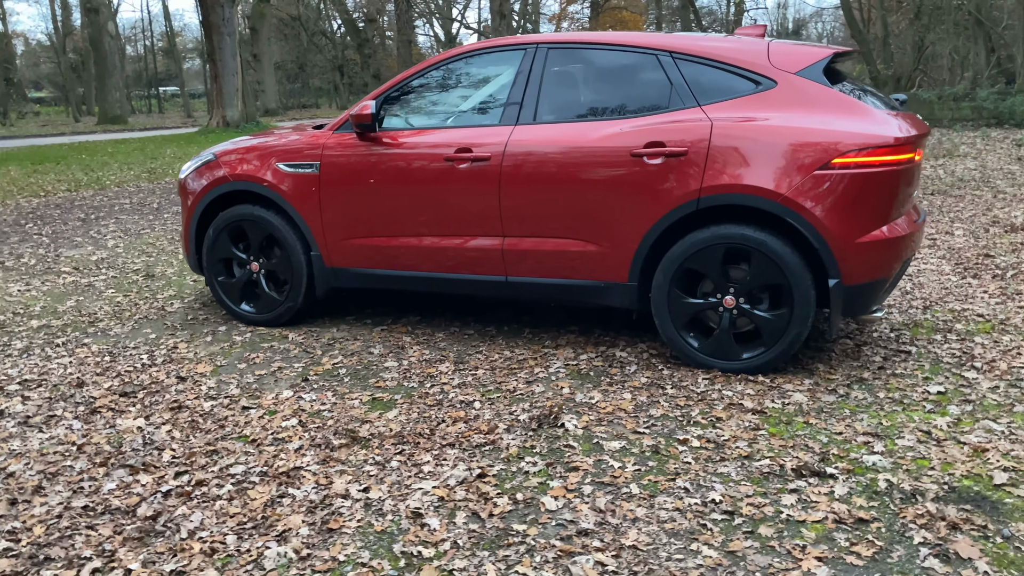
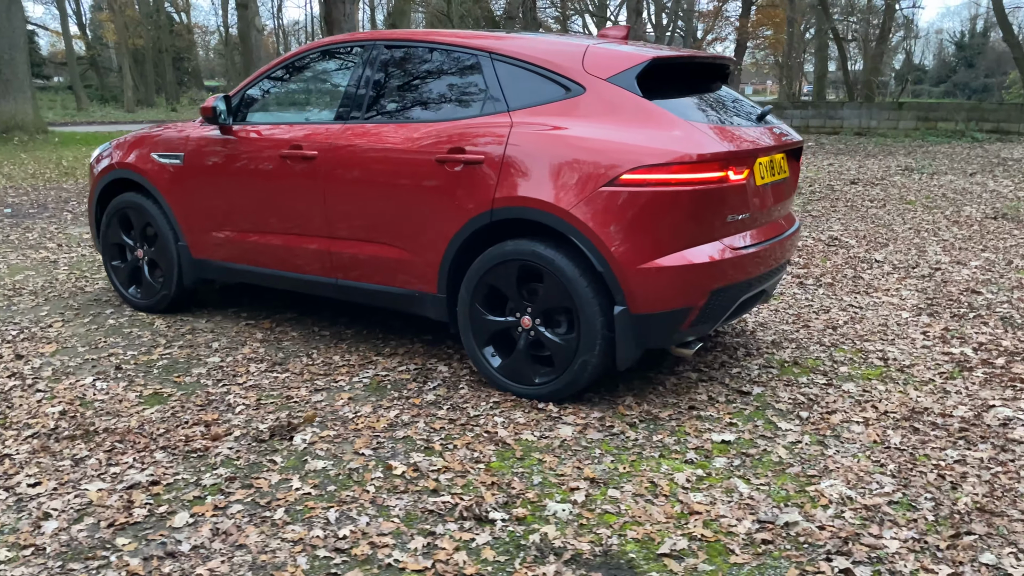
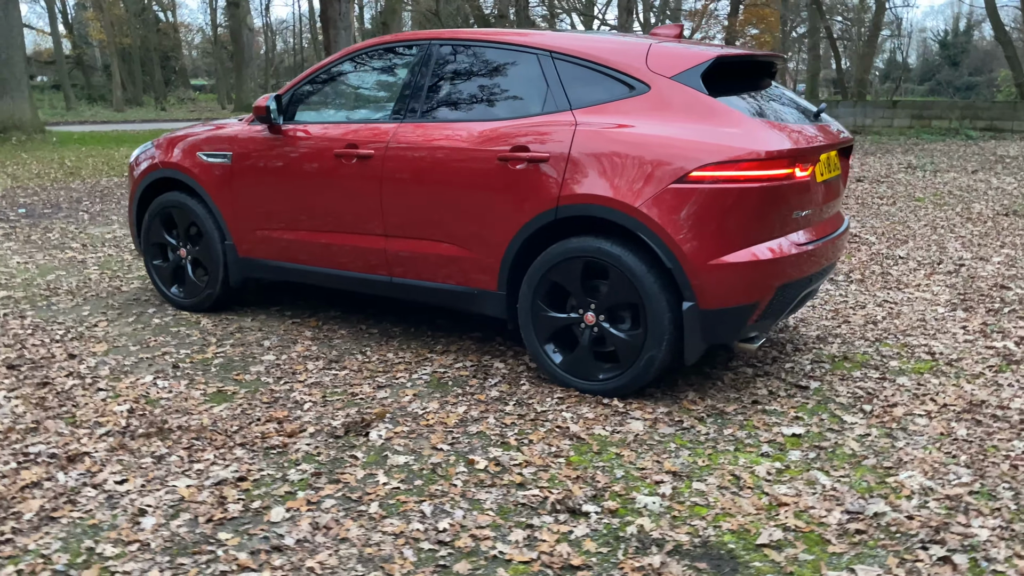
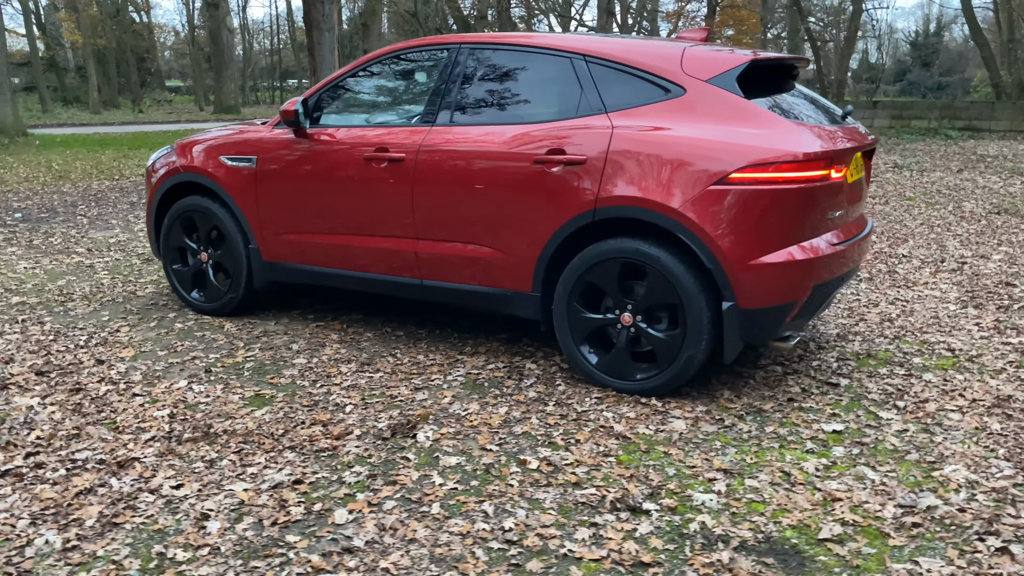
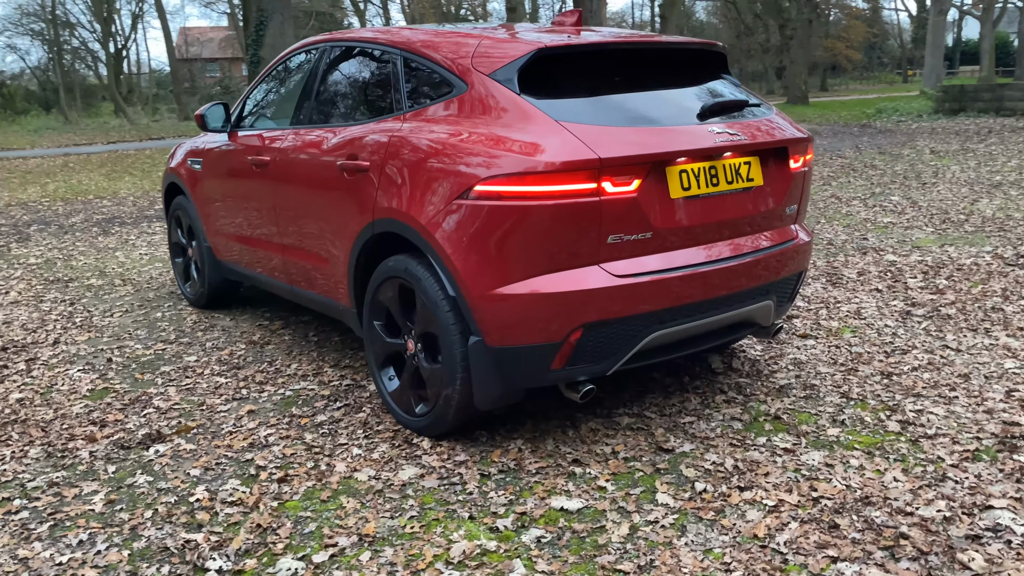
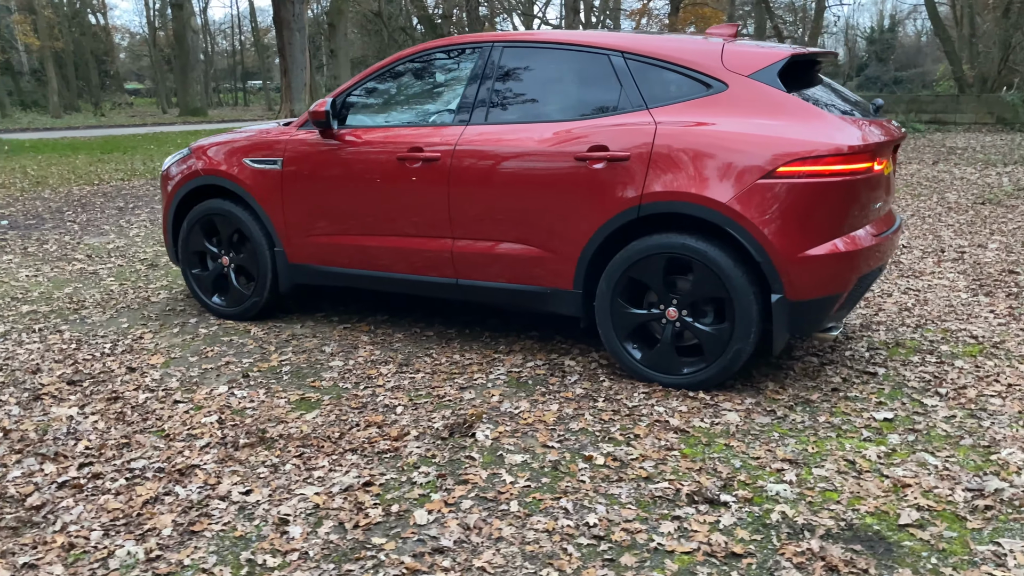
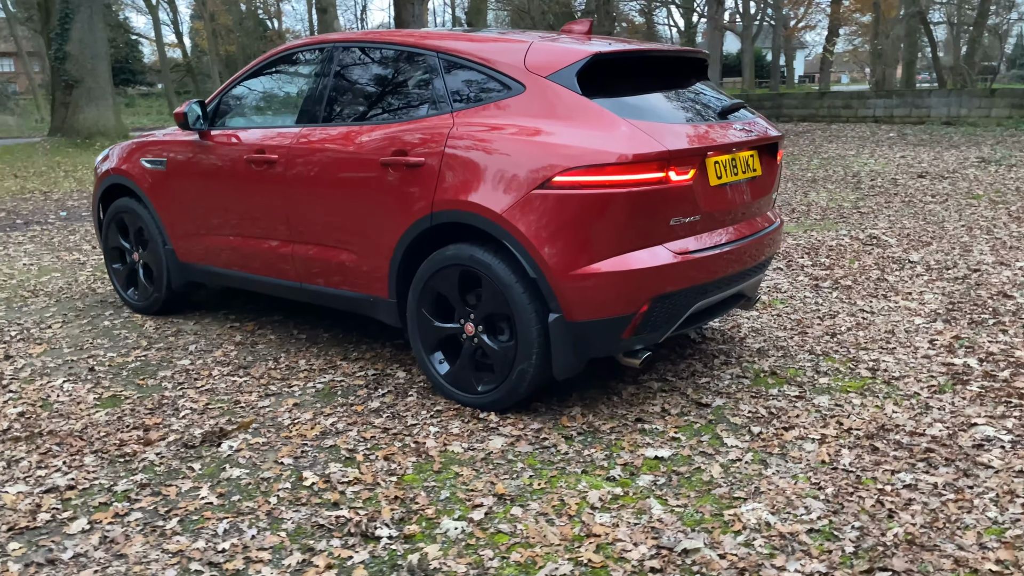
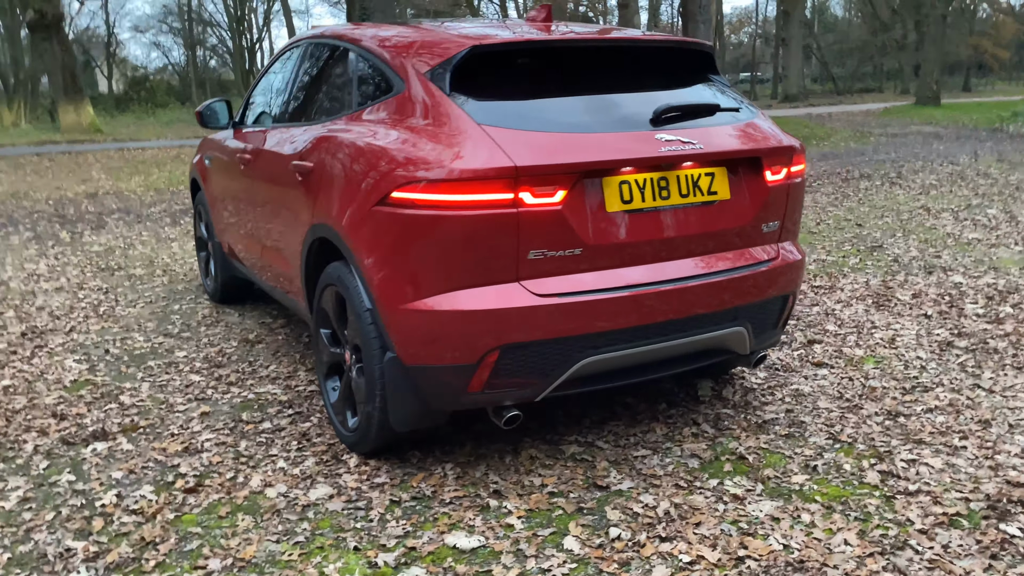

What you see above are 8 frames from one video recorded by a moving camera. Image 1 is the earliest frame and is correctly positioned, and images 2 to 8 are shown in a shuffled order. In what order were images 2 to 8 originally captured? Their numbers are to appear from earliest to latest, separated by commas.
6, 4, 3, 2, 7, 5, 8
